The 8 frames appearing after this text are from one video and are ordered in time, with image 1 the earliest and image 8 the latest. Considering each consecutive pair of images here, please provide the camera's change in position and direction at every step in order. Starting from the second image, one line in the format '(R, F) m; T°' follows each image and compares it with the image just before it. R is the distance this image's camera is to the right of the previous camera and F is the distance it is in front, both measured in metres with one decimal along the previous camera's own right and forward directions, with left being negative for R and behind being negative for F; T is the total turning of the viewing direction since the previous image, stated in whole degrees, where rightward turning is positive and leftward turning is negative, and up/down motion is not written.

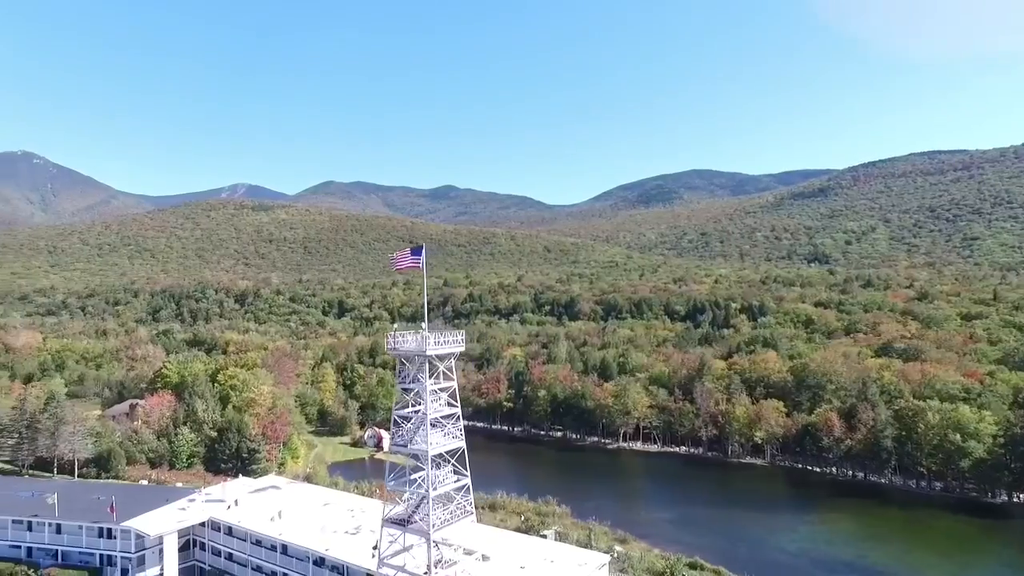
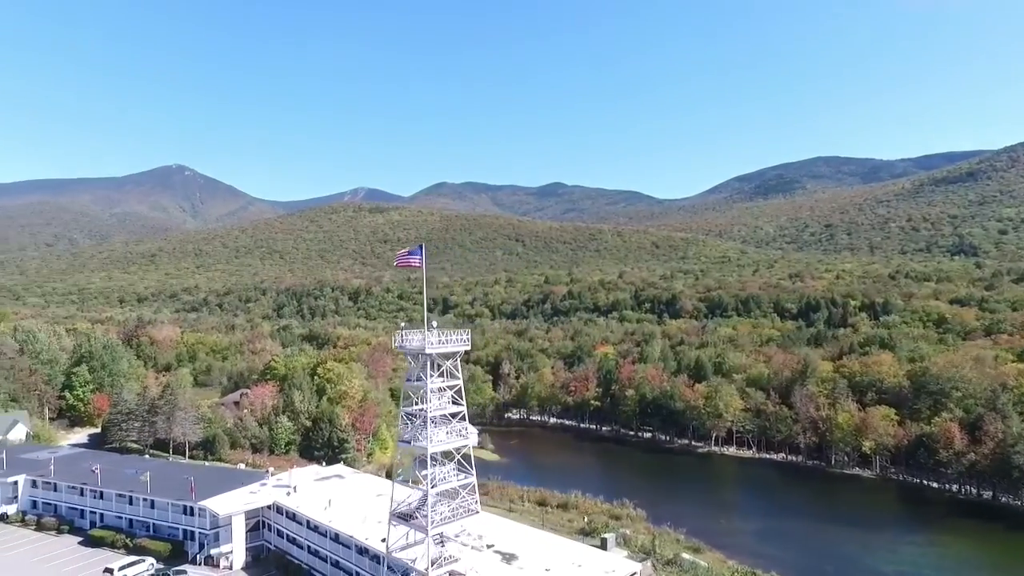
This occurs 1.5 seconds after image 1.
(+2.9, +0.4) m; -10°
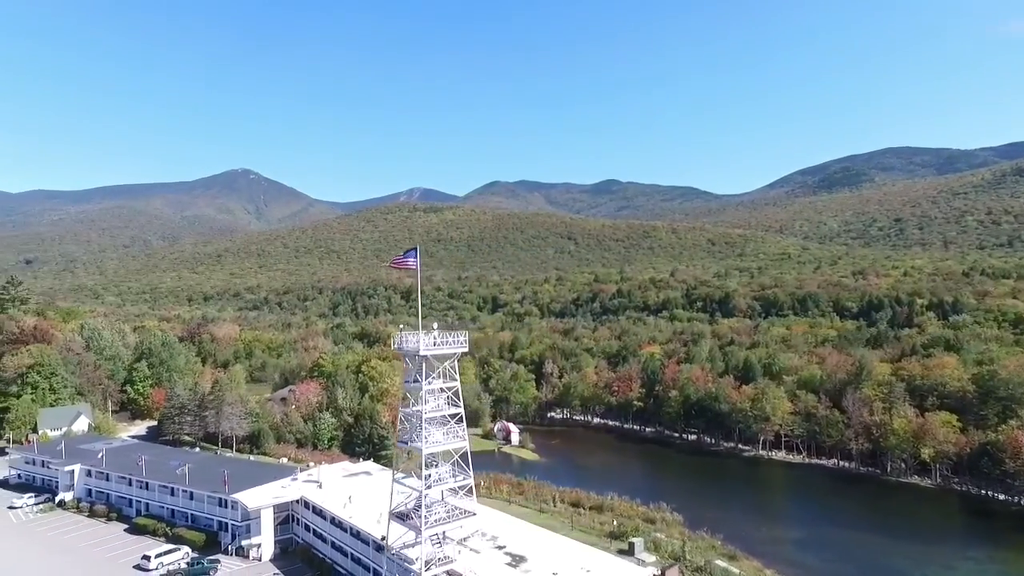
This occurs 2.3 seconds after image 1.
(+1.6, +0.1) m; -5°
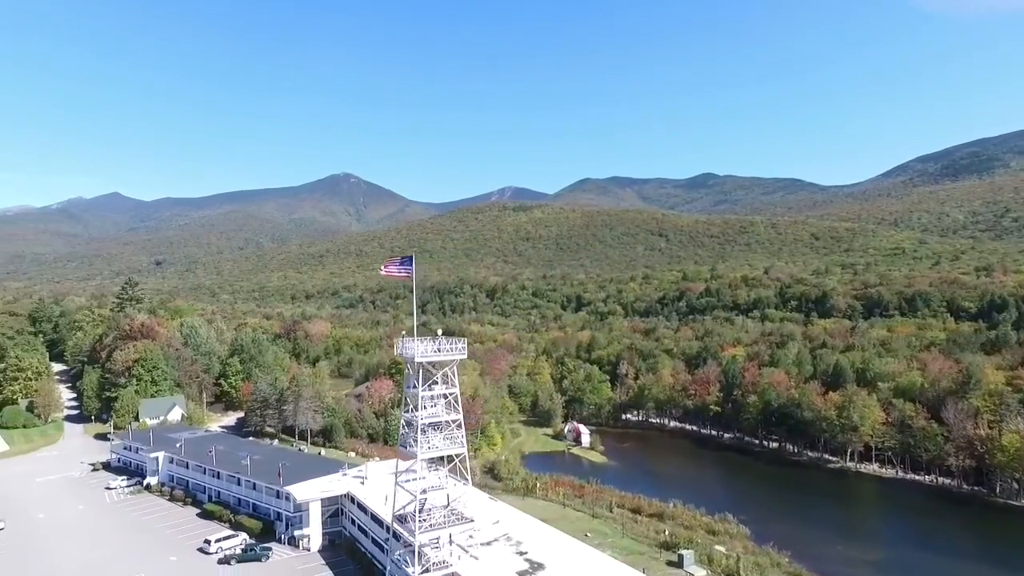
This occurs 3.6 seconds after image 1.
(+2.6, +0.3) m; -9°
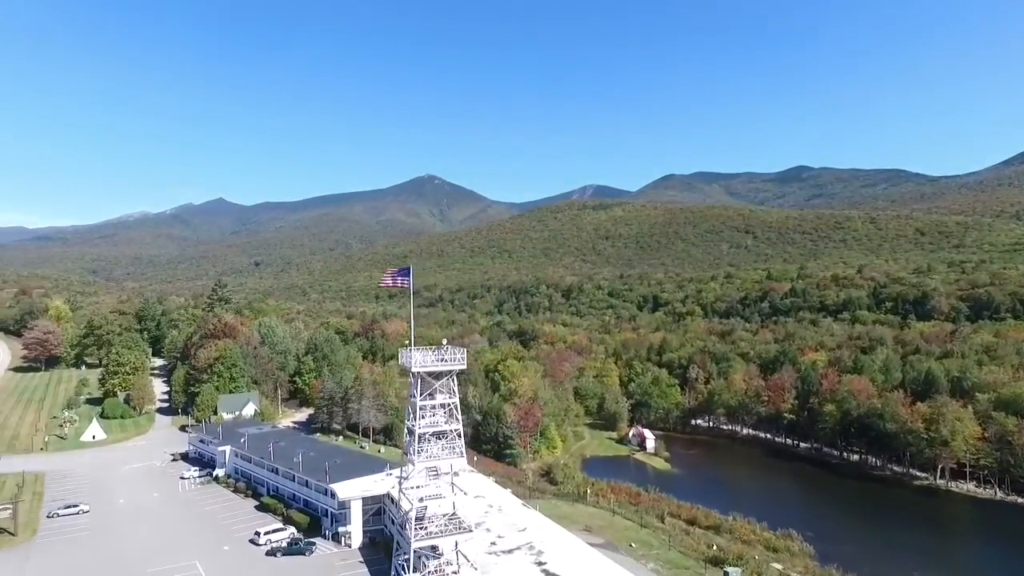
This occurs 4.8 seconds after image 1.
(+2.4, +0.3) m; -8°
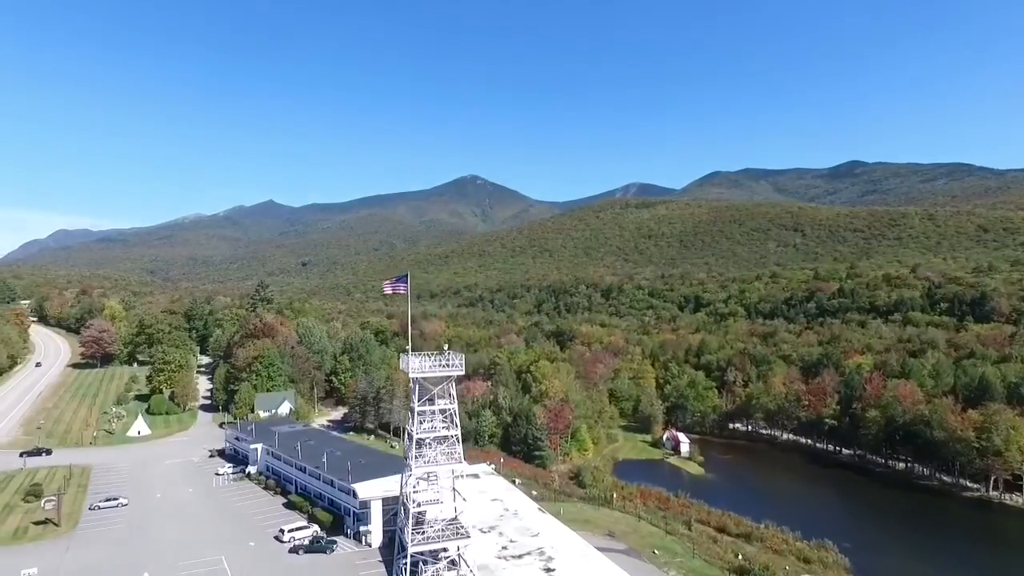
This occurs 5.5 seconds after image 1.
(+1.3, +0.1) m; -4°
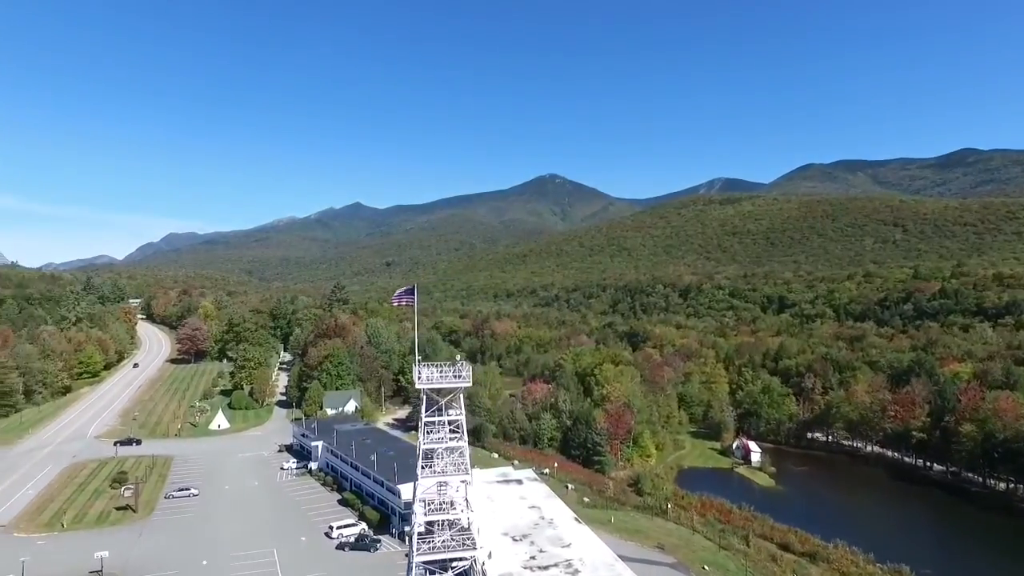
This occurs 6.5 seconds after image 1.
(+2.1, +0.3) m; -7°
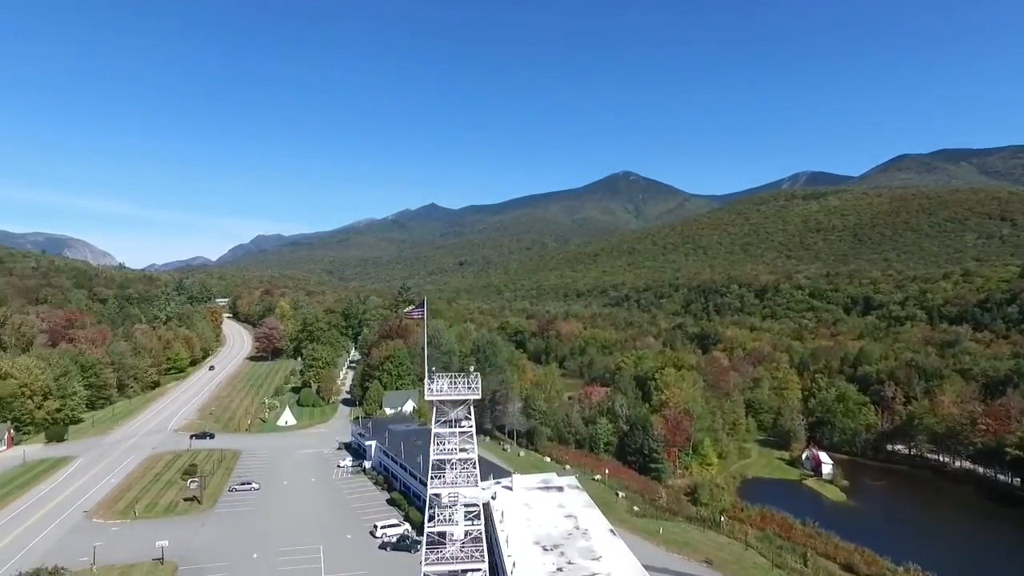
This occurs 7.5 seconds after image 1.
(+1.8, +0.3) m; -7°
